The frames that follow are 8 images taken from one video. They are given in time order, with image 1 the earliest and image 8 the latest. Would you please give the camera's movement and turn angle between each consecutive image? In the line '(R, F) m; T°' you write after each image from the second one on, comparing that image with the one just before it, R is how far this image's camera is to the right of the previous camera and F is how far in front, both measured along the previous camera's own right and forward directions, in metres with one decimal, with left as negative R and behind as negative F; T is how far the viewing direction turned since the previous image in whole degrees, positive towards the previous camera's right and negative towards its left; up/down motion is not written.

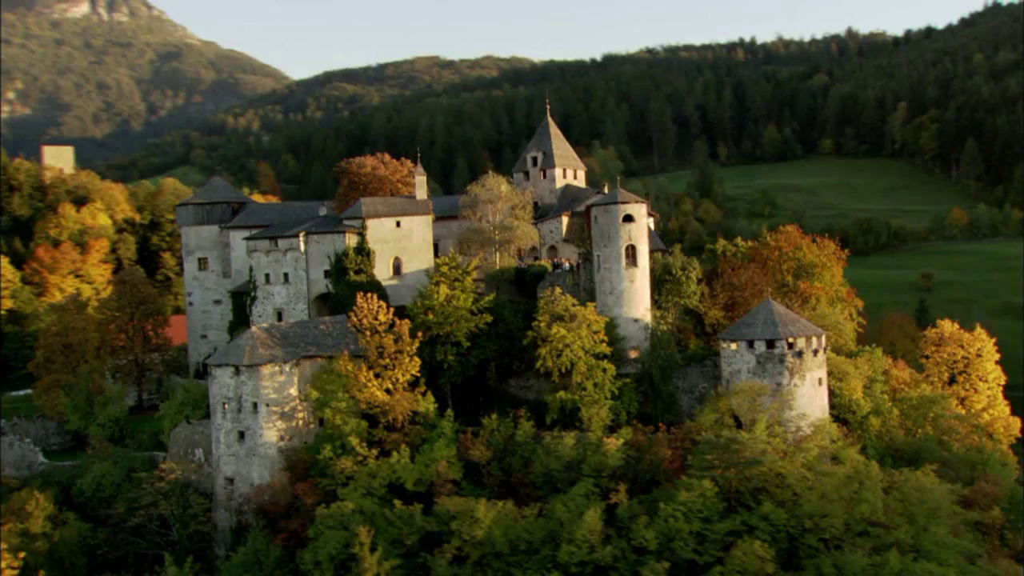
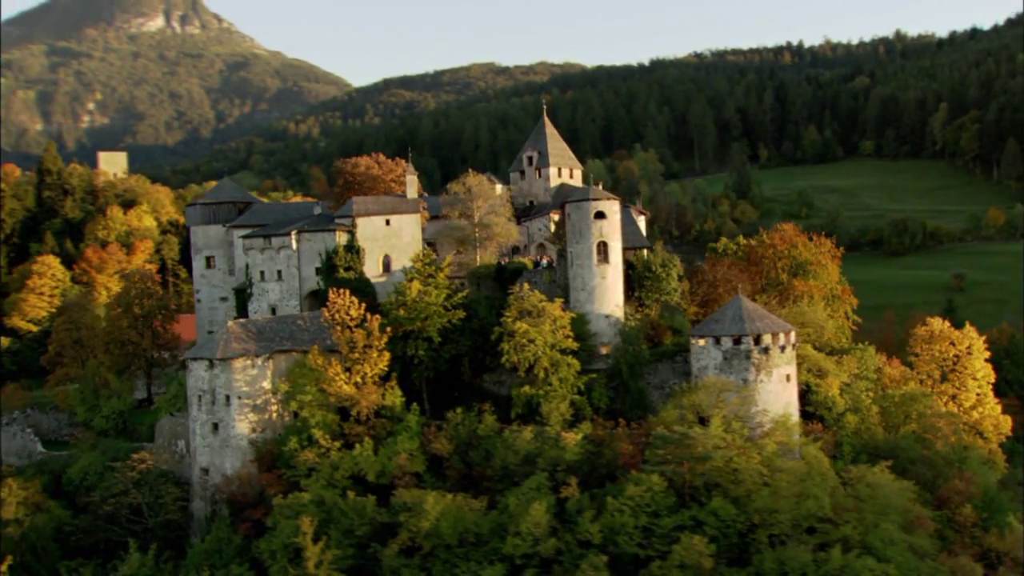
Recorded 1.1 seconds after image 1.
(+3.3, -0.2) m; -3°
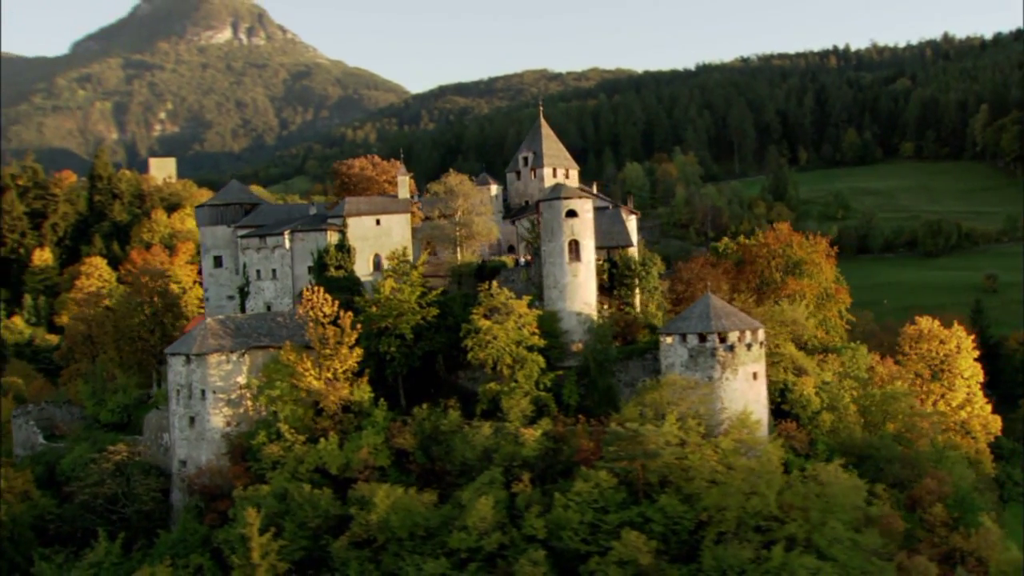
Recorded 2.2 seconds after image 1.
(+3.2, -0.2) m; -3°
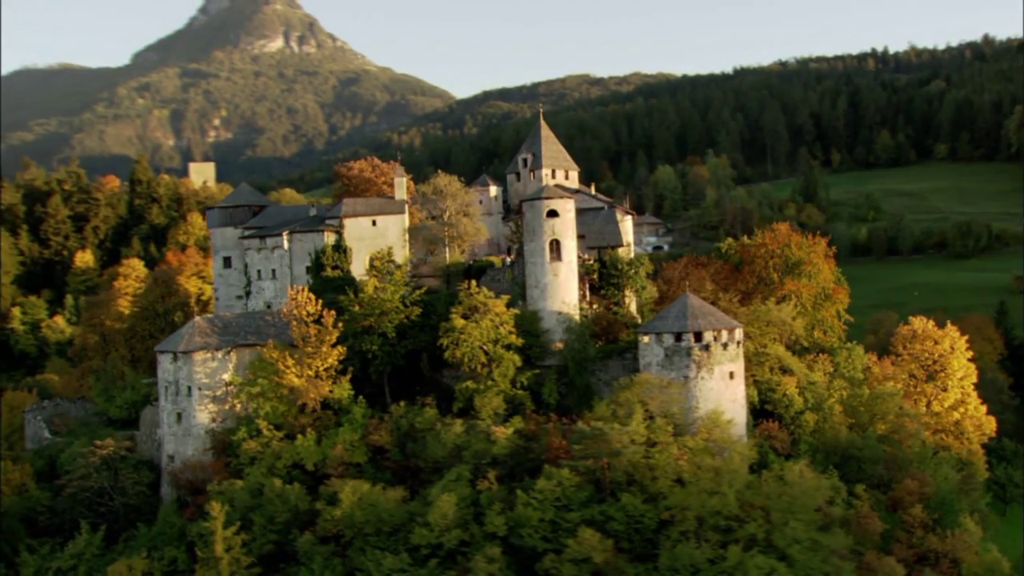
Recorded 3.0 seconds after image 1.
(+2.5, -0.2) m; -3°
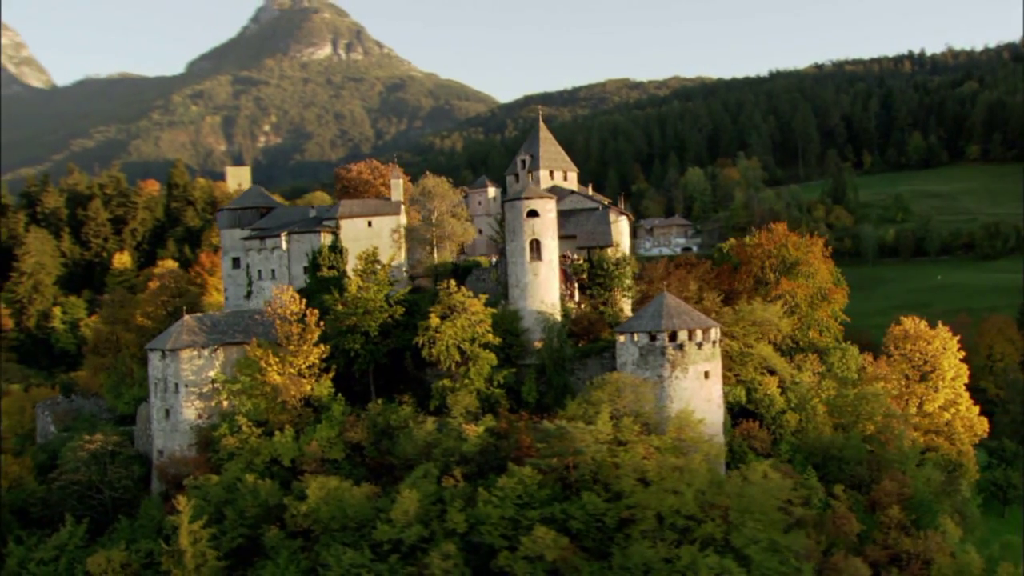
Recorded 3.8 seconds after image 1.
(+2.4, -0.2) m; -3°
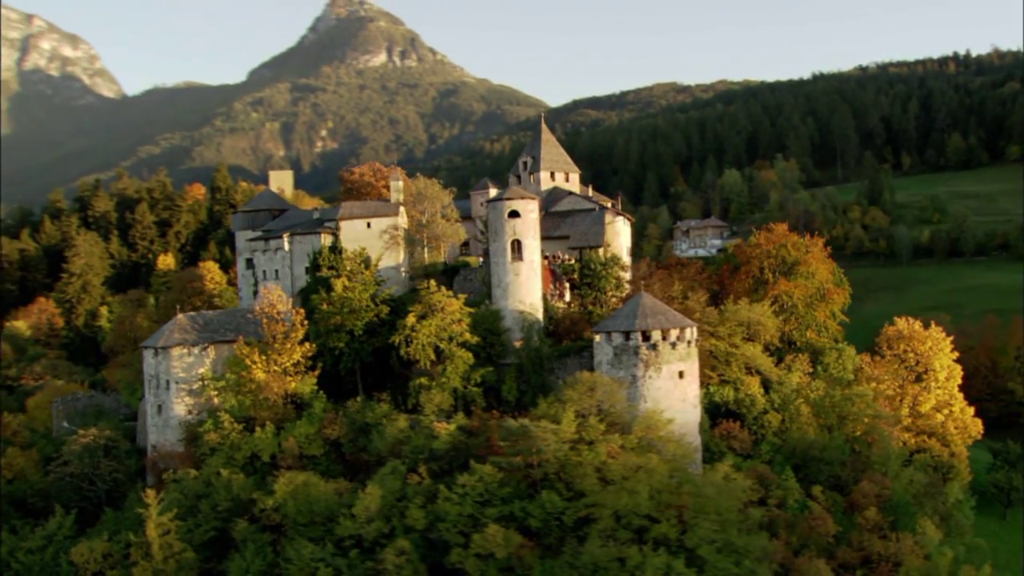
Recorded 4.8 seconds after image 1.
(+2.7, -0.2) m; -3°
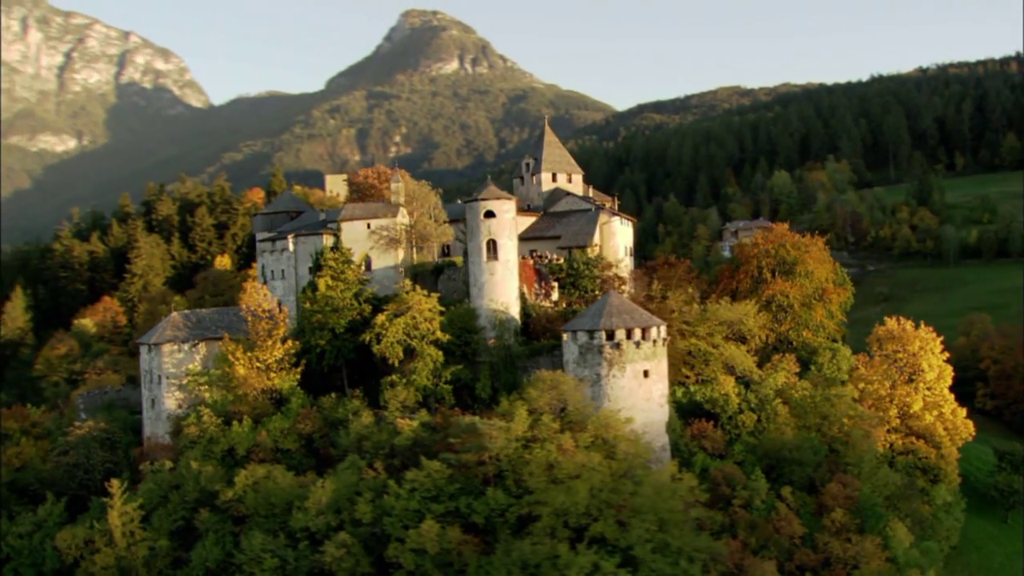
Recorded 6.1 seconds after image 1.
(+3.7, -0.2) m; -4°
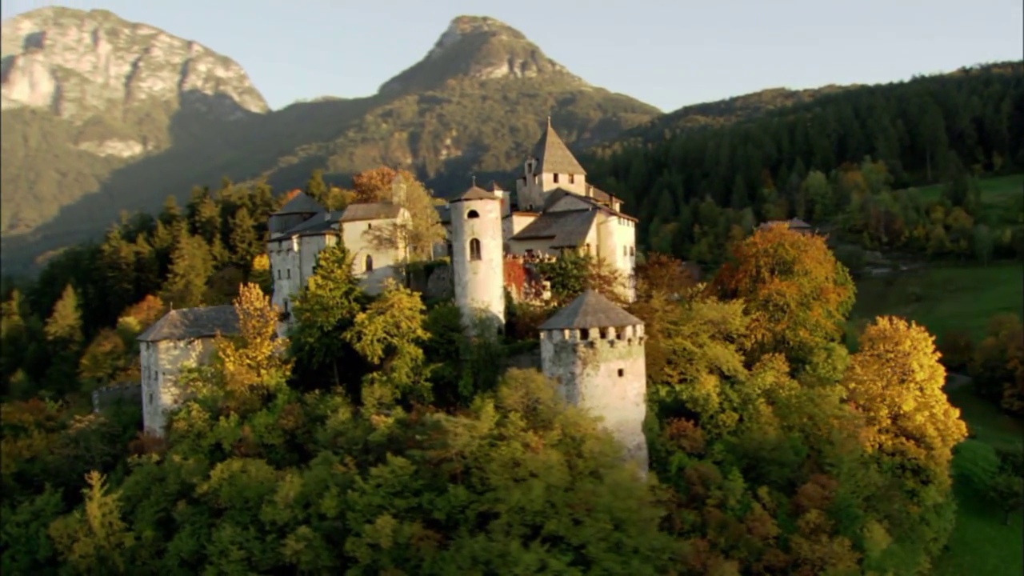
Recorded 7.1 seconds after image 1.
(+2.6, -0.3) m; -3°
